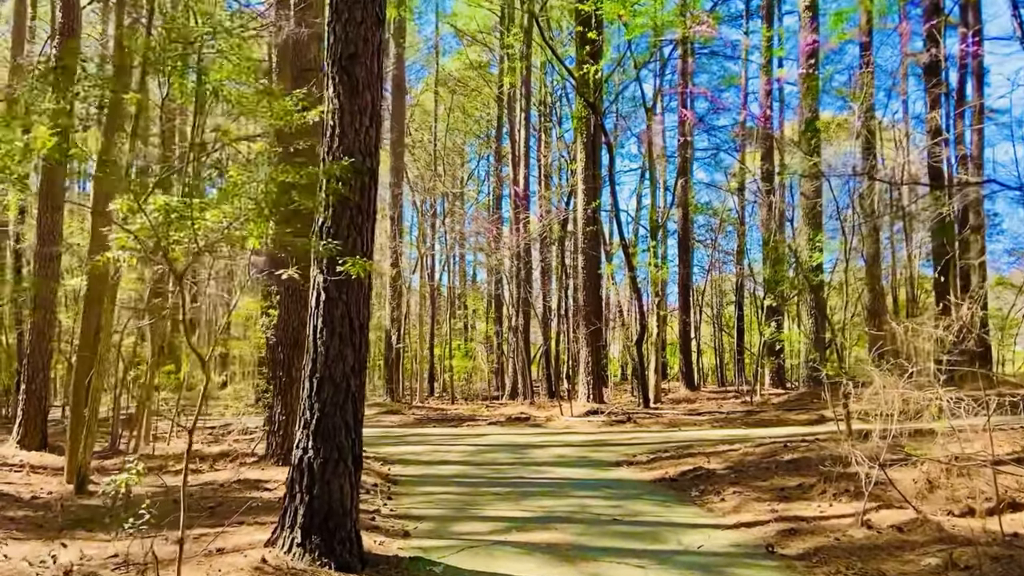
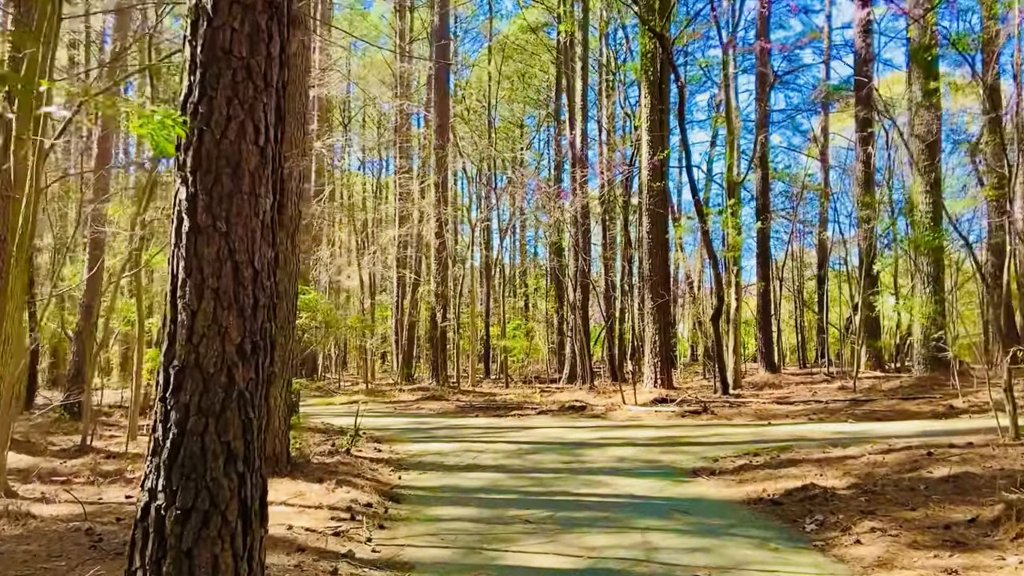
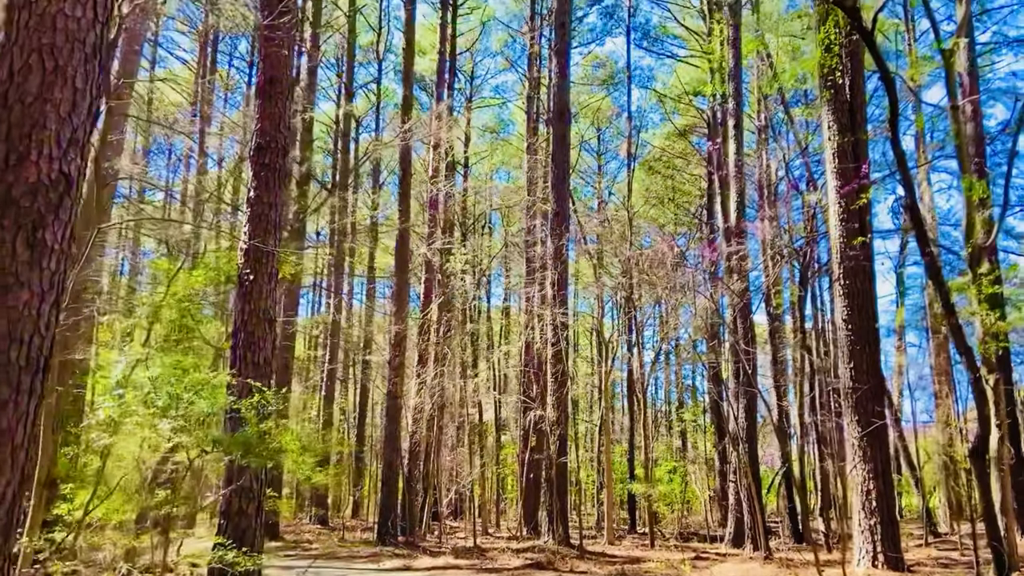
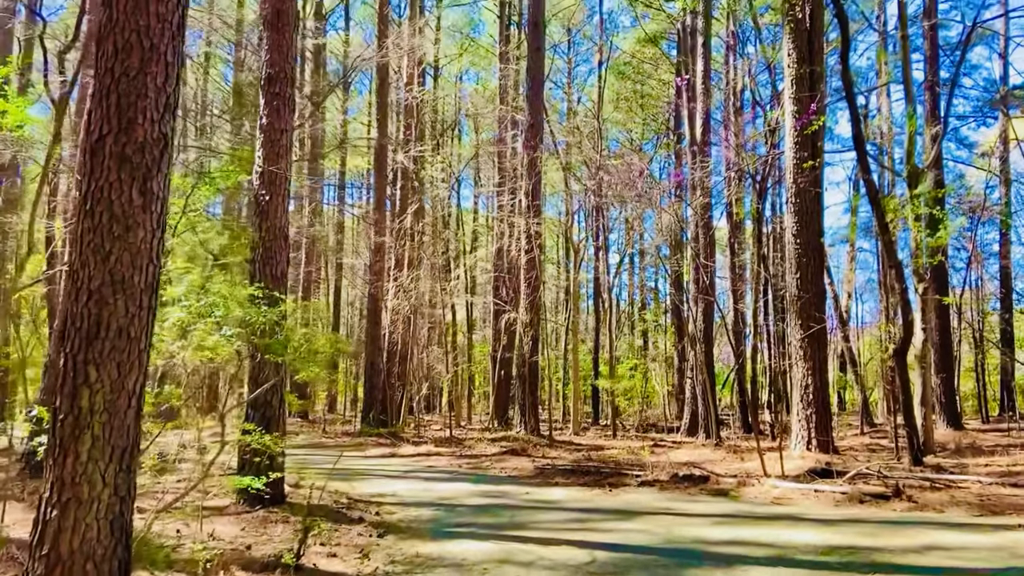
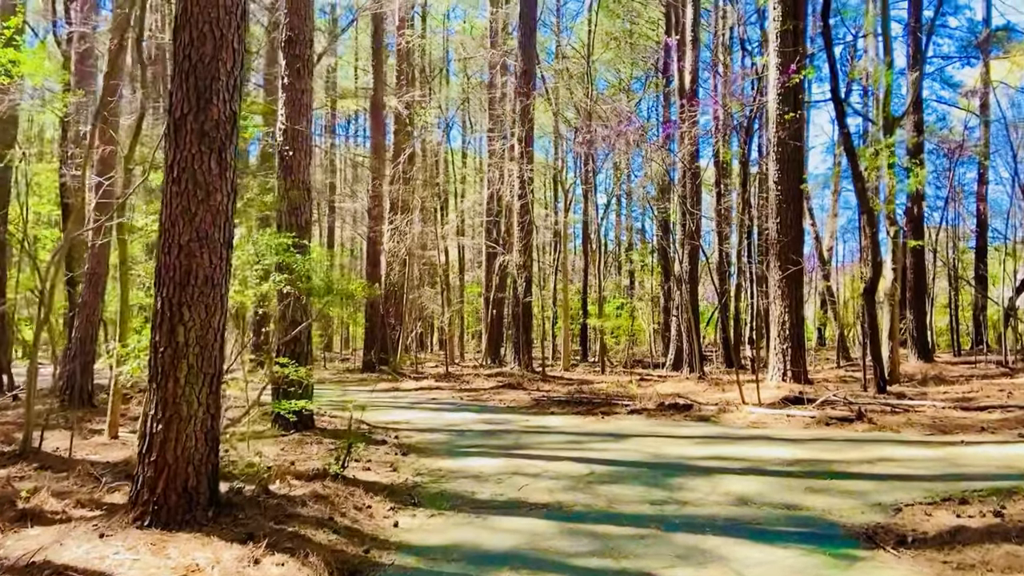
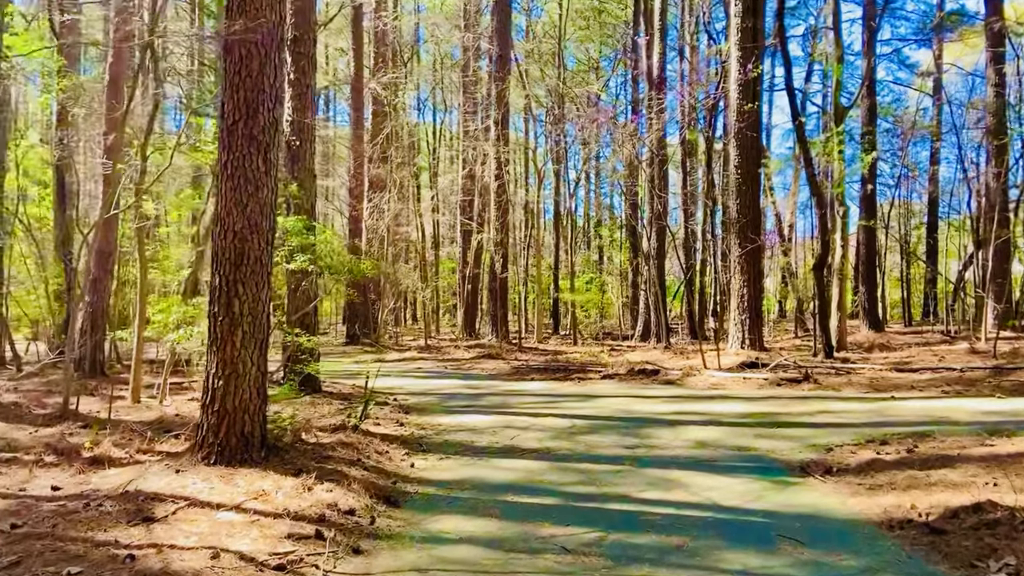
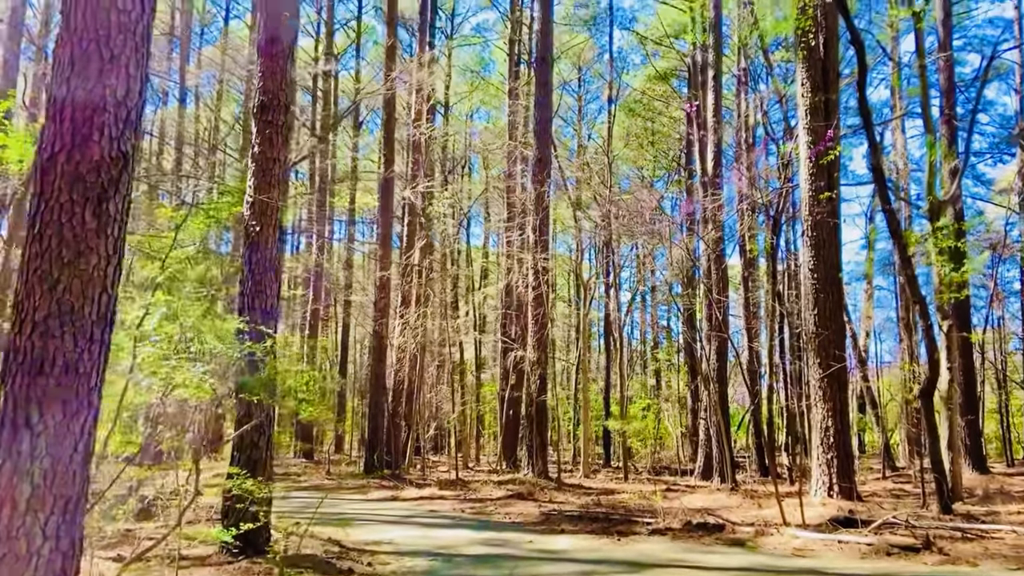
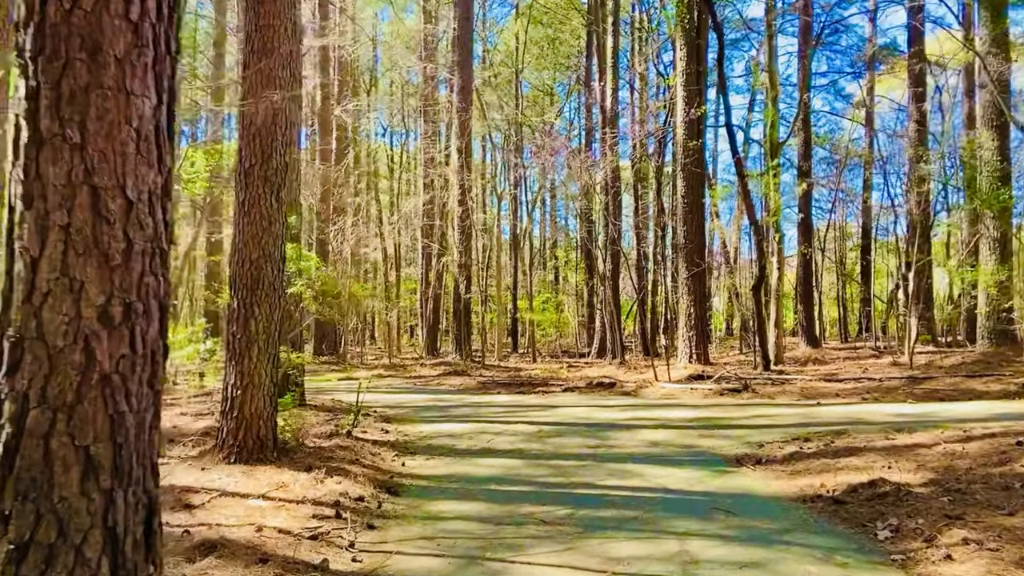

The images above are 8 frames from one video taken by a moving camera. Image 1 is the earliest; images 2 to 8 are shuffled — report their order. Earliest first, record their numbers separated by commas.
2, 8, 6, 5, 4, 7, 3
